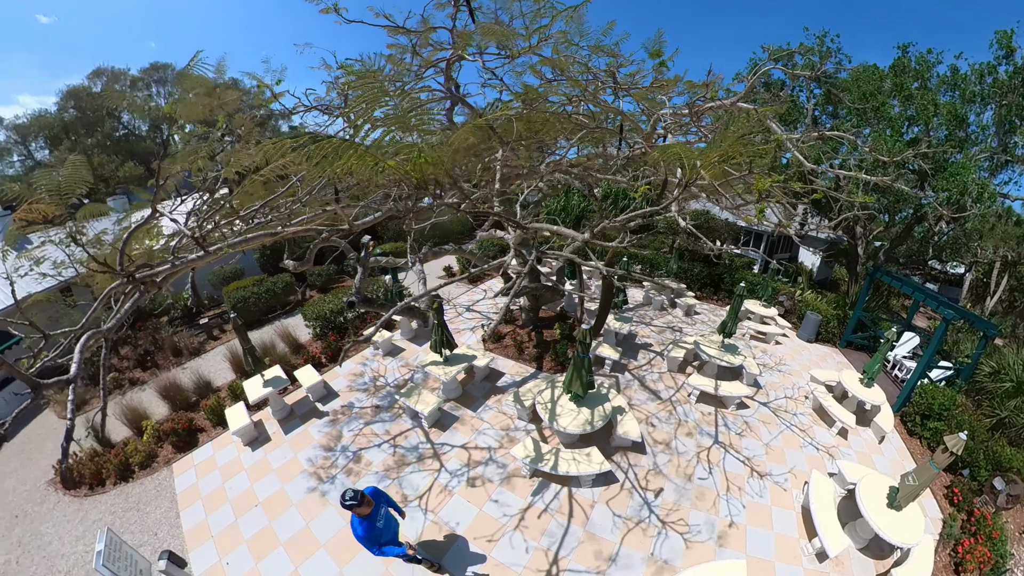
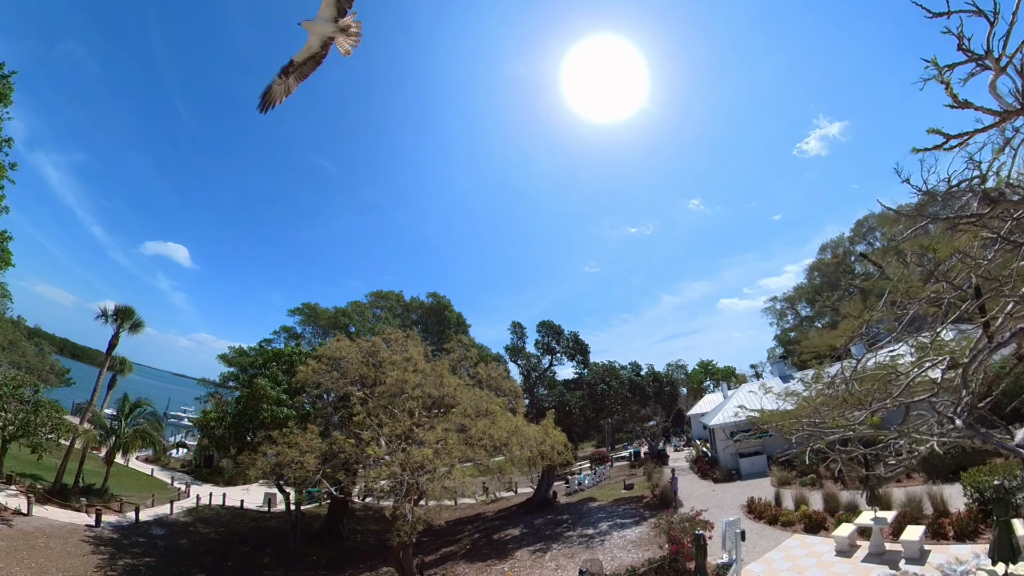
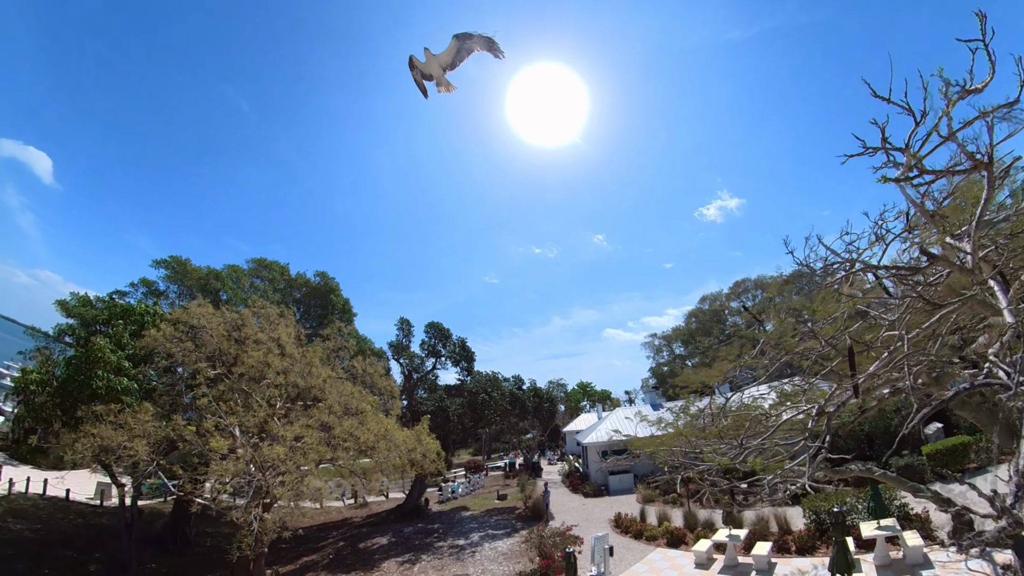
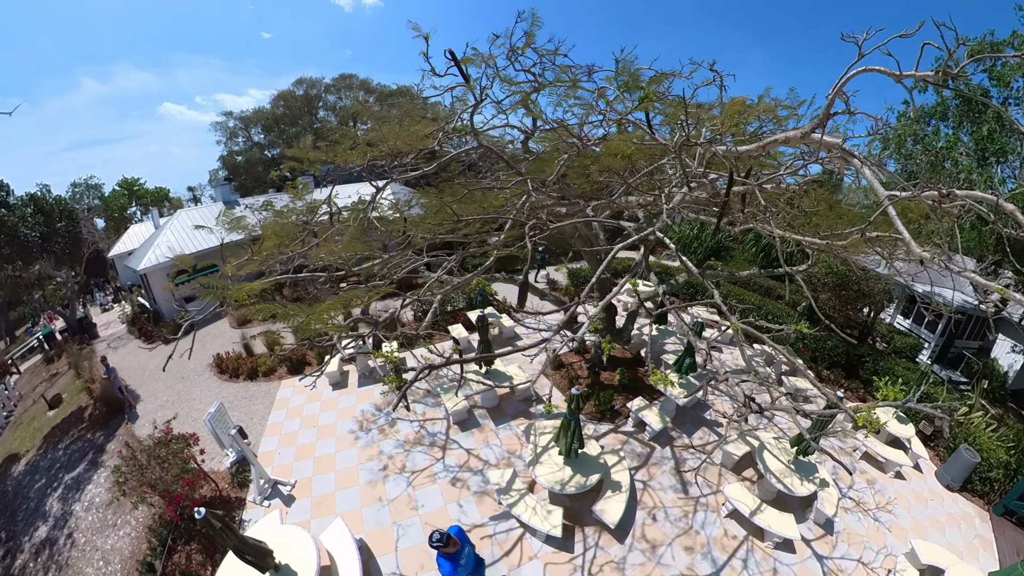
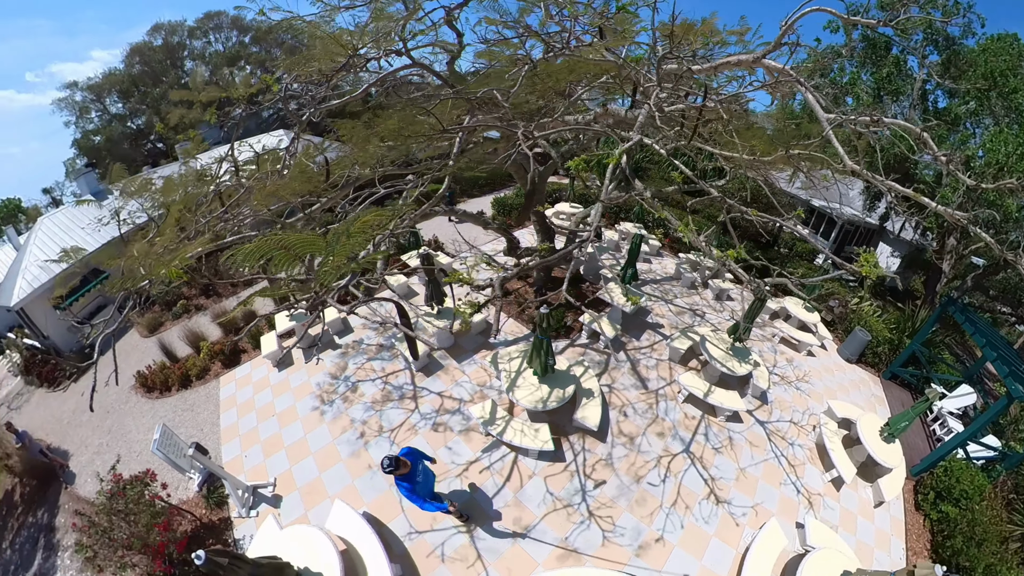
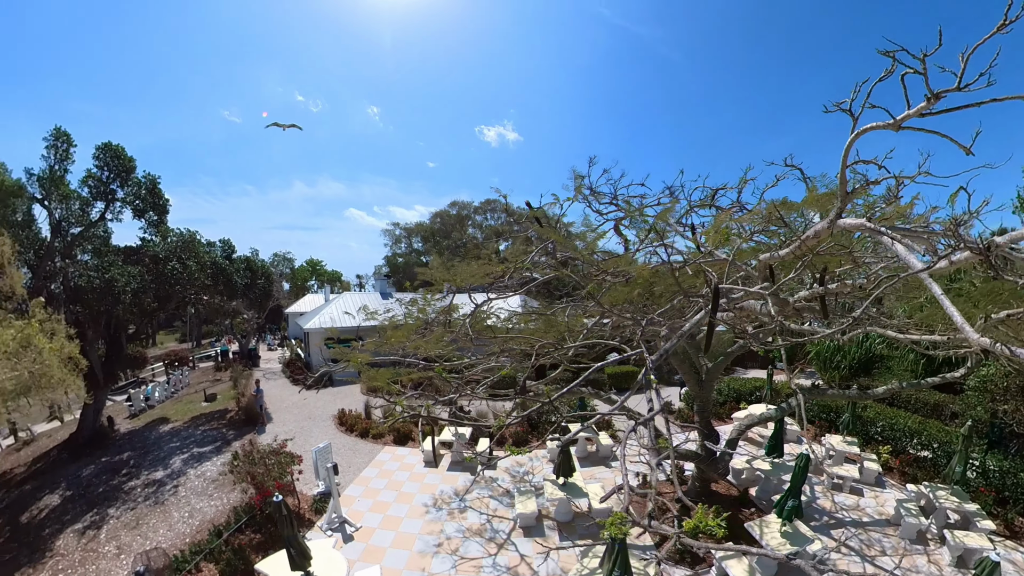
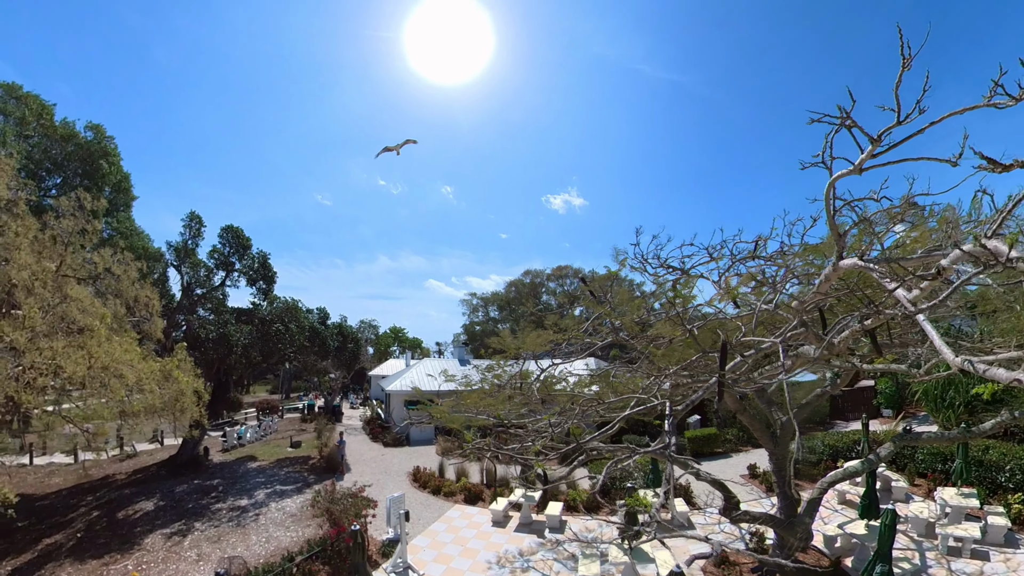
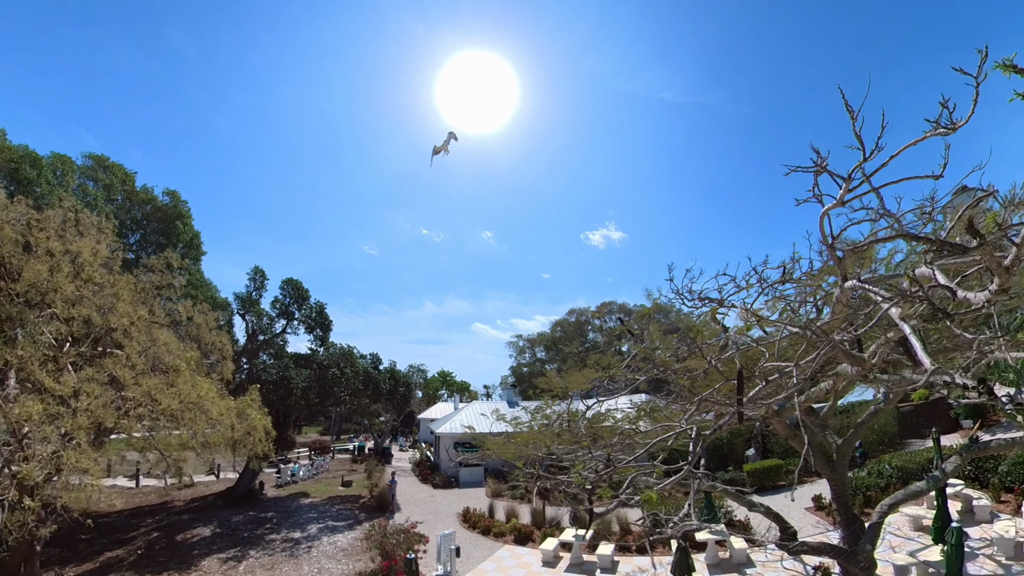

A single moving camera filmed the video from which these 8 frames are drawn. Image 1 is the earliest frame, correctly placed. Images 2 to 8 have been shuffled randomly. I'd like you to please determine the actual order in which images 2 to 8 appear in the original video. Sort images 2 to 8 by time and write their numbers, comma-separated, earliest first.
5, 4, 6, 7, 8, 3, 2
